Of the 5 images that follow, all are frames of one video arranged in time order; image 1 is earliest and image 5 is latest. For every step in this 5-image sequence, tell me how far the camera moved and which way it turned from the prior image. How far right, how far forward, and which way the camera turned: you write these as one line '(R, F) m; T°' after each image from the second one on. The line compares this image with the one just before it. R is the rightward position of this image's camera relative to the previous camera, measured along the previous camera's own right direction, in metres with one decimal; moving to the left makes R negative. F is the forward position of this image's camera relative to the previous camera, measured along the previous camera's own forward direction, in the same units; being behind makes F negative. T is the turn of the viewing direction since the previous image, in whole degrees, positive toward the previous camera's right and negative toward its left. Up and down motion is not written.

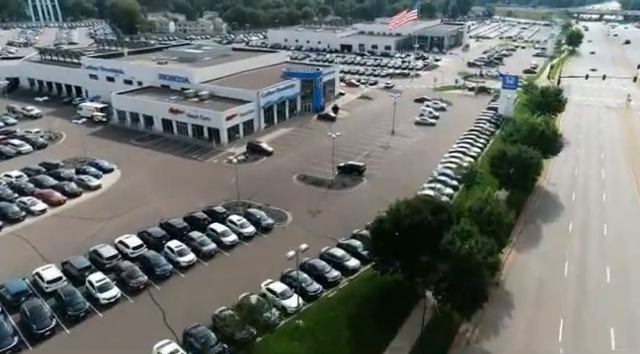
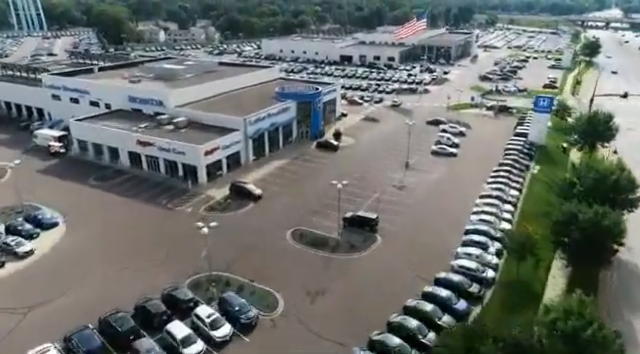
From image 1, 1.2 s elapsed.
(-0.2, +9.8) m; 0°
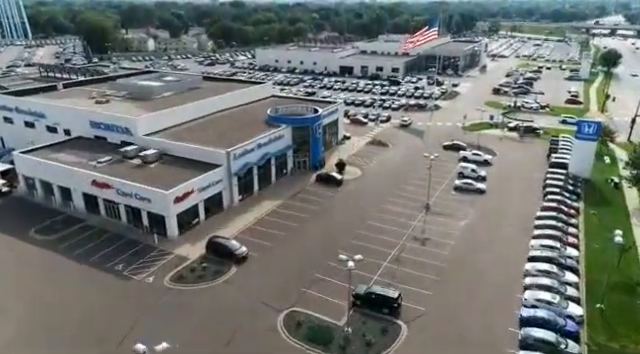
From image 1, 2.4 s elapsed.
(-0.3, +9.0) m; 0°
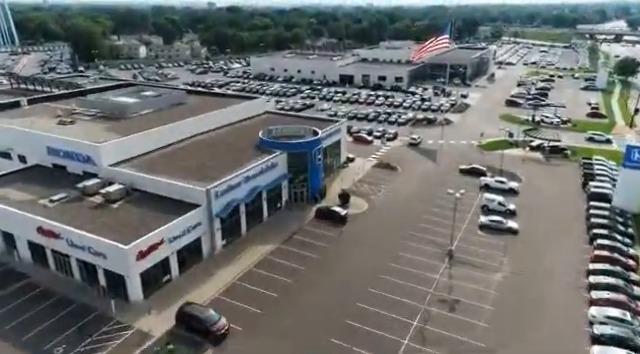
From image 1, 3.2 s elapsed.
(-0.2, +7.1) m; 0°
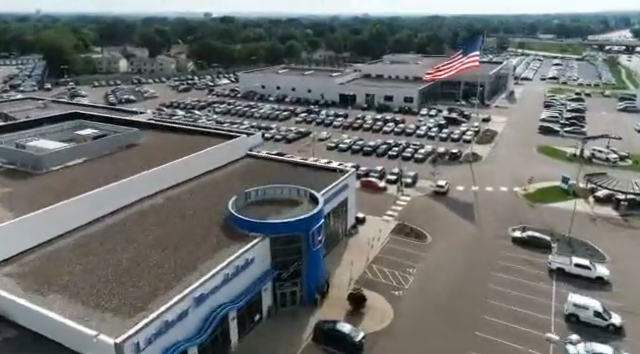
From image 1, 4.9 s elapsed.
(-0.2, +14.0) m; 0°
